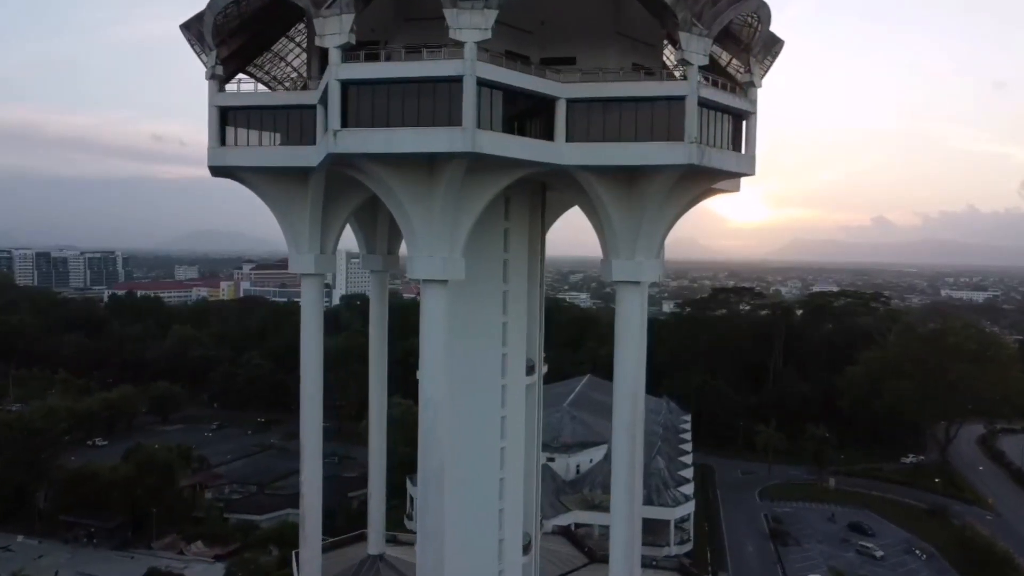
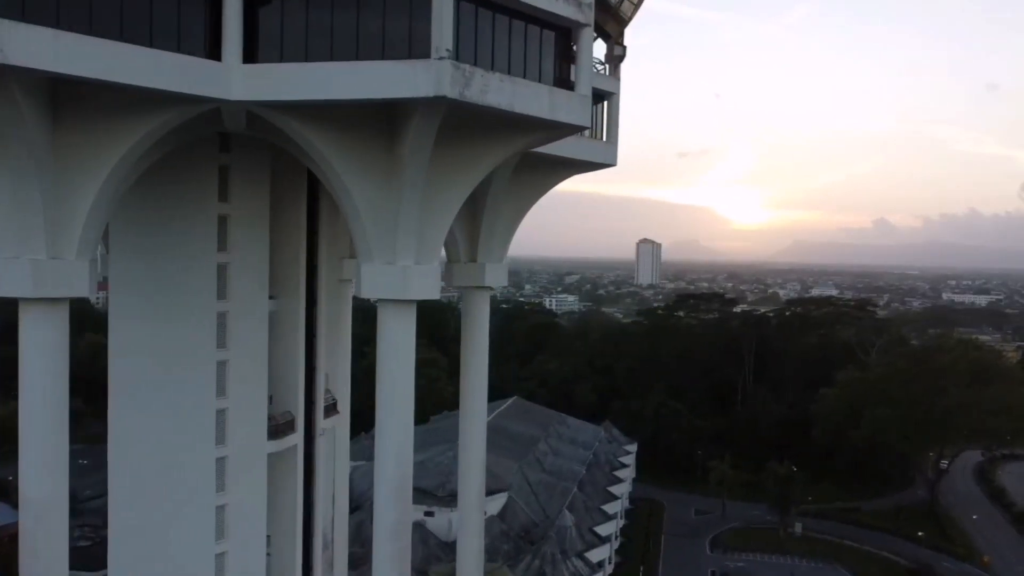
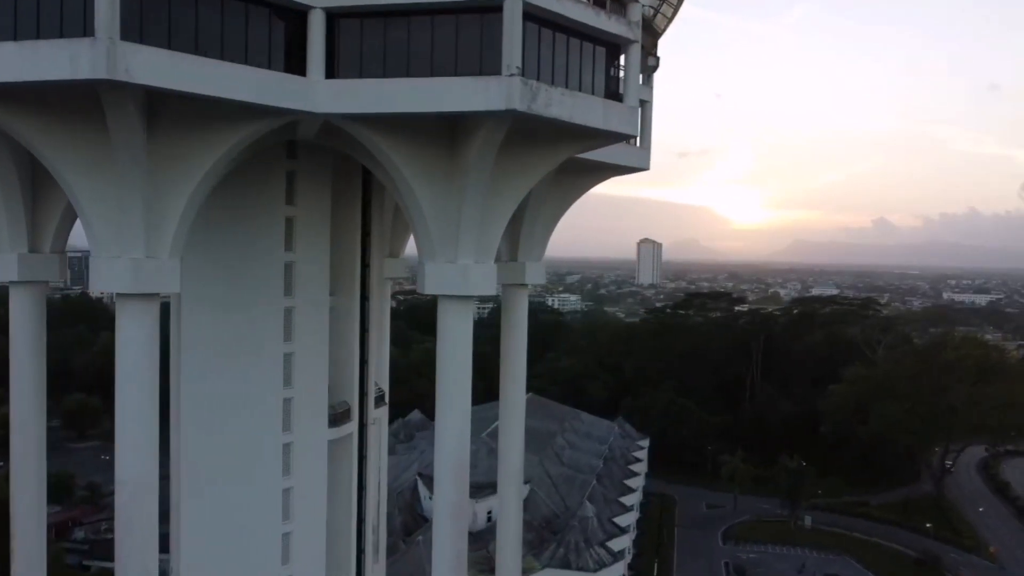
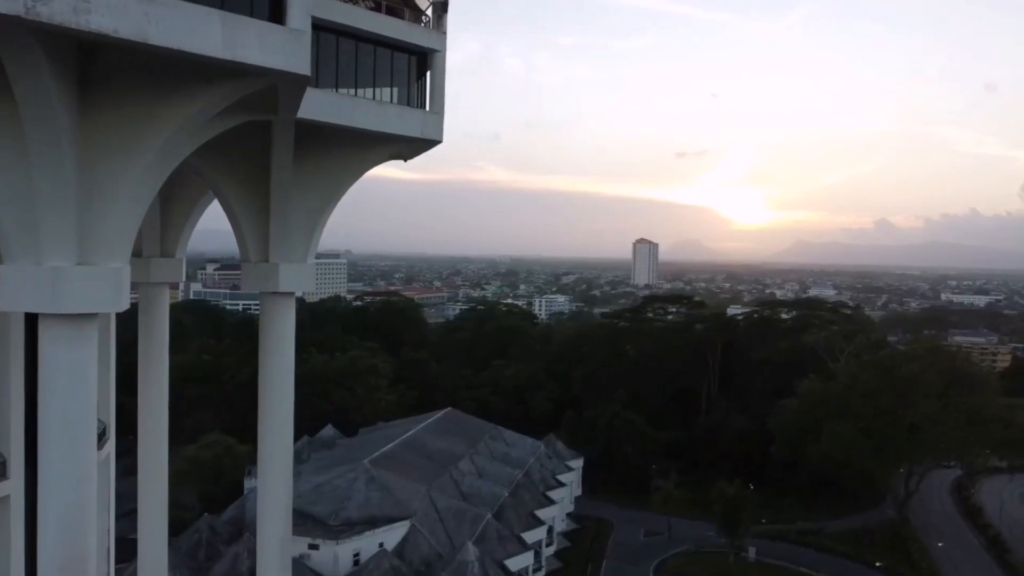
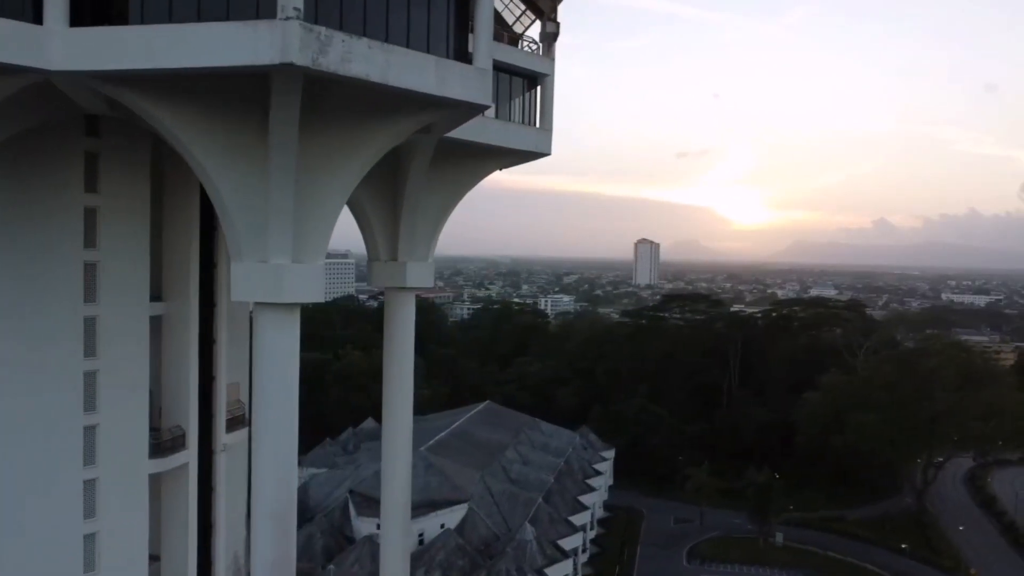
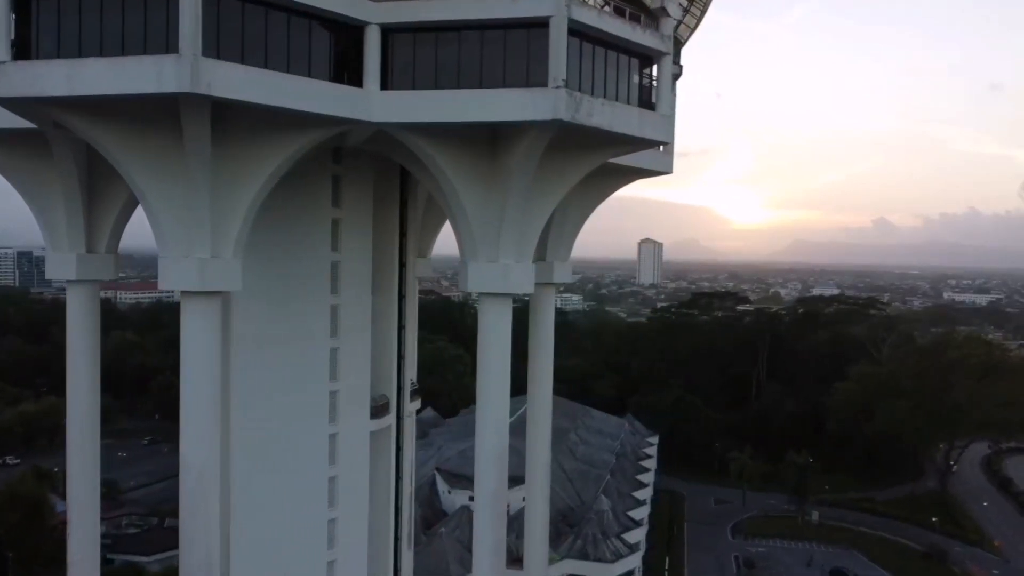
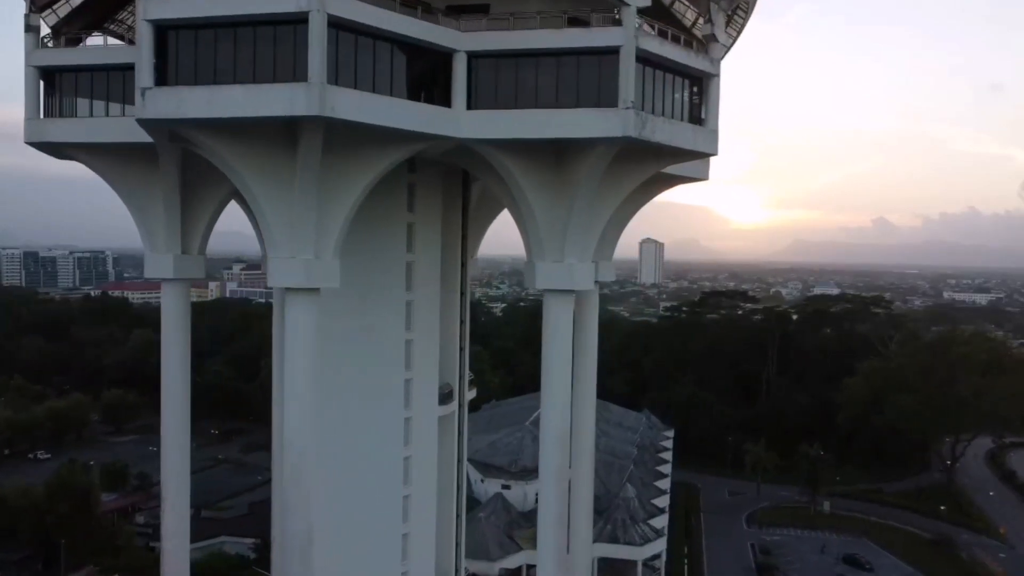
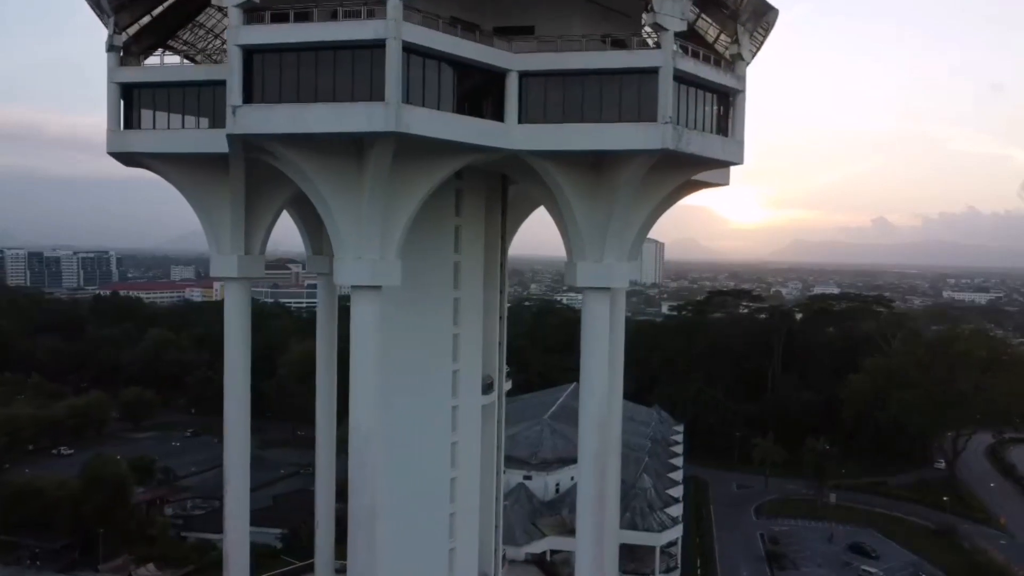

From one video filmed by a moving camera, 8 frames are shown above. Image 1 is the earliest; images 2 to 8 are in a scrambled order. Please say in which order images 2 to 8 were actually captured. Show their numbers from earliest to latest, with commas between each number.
8, 7, 6, 3, 2, 5, 4
